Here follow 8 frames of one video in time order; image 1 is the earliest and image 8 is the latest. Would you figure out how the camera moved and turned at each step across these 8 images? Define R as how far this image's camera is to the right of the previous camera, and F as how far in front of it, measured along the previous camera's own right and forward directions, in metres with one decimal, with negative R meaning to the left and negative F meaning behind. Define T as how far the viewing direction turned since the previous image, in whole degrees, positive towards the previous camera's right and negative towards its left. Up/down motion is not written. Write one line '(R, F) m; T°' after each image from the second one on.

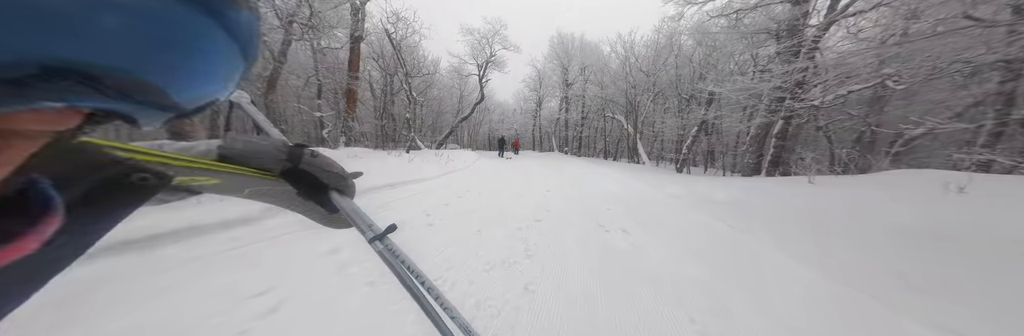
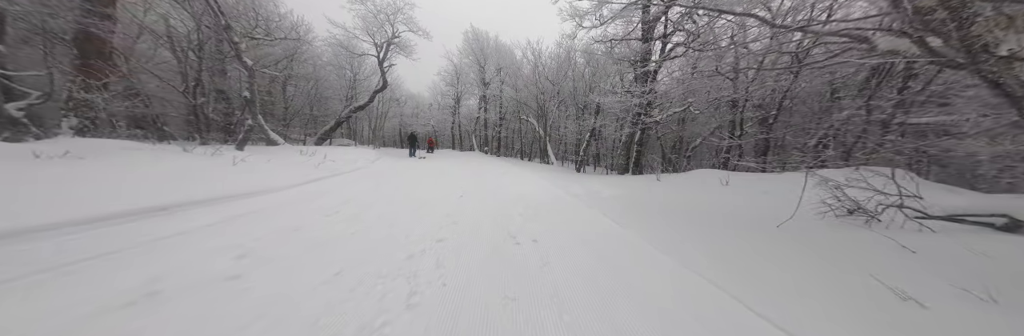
(+0.1, +0.3) m; +23°
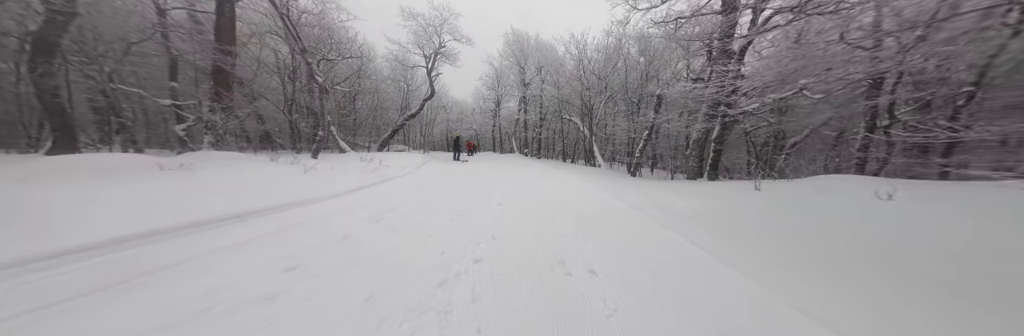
(0.0, +0.3) m; -11°
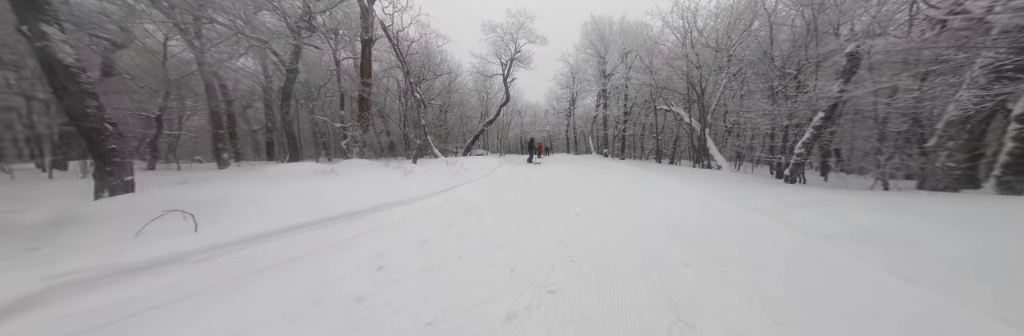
(0.0, +0.4) m; -21°
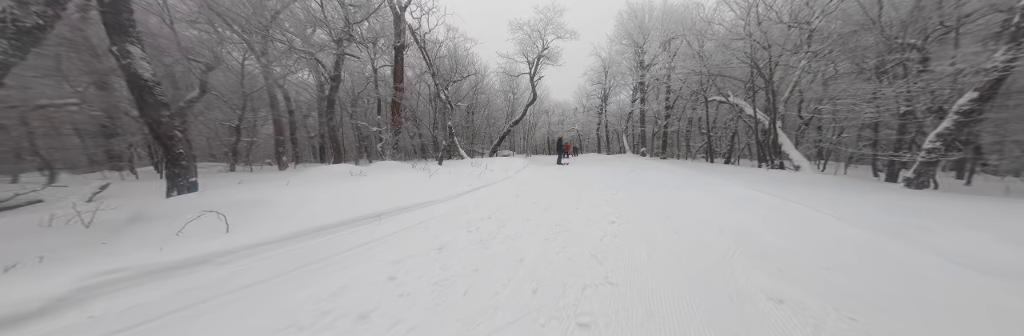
(+0.1, +0.3) m; -8°
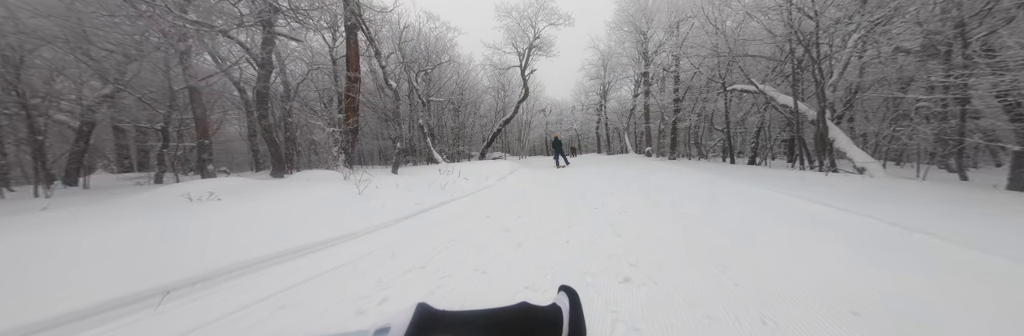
(+0.5, +1.4) m; 0°
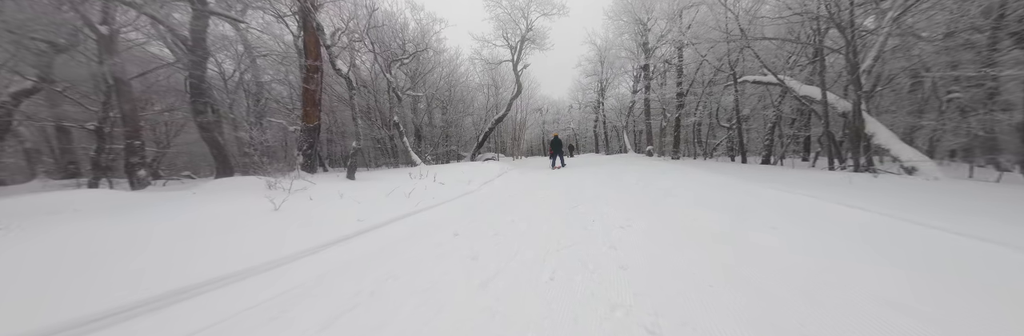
(+0.3, +0.8) m; 0°
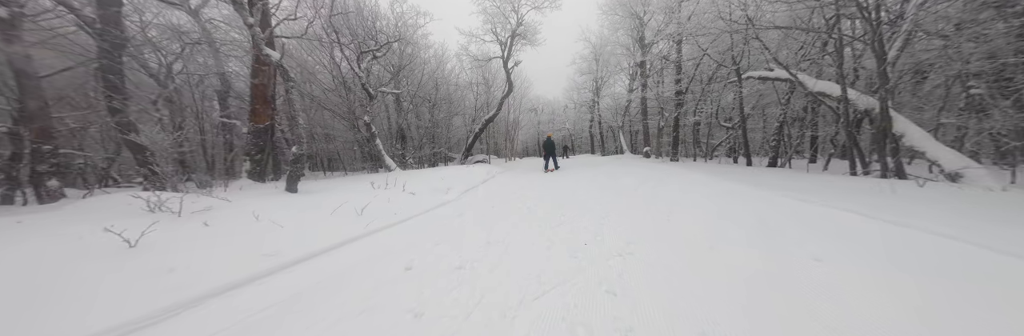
(+0.3, +0.7) m; +1°
